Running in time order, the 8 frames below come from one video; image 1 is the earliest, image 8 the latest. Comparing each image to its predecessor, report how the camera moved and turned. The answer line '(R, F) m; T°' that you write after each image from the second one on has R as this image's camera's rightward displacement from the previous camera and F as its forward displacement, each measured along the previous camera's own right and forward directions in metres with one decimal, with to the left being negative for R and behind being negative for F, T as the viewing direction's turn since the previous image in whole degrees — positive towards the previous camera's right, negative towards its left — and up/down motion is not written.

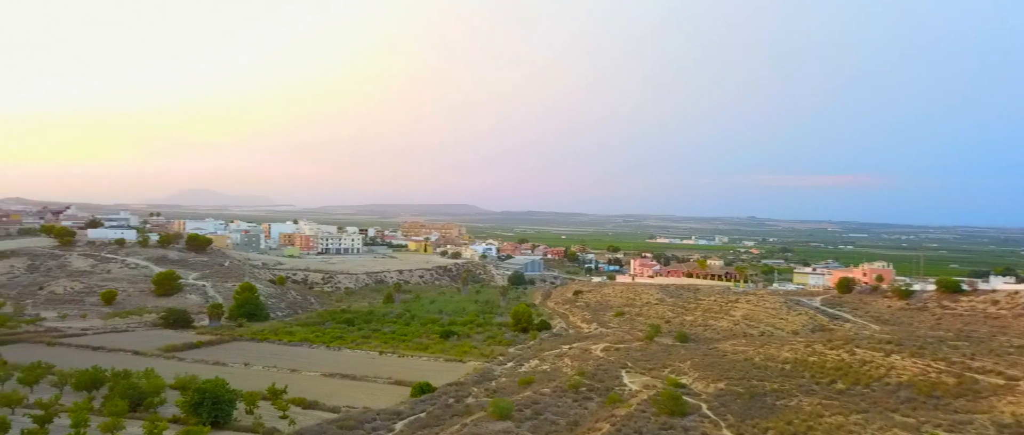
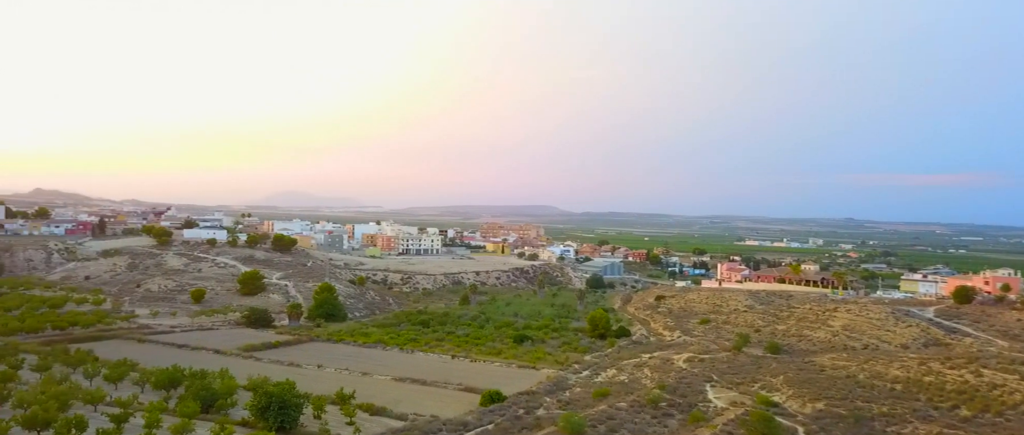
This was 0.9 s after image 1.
(+0.3, +1.4) m; -7°
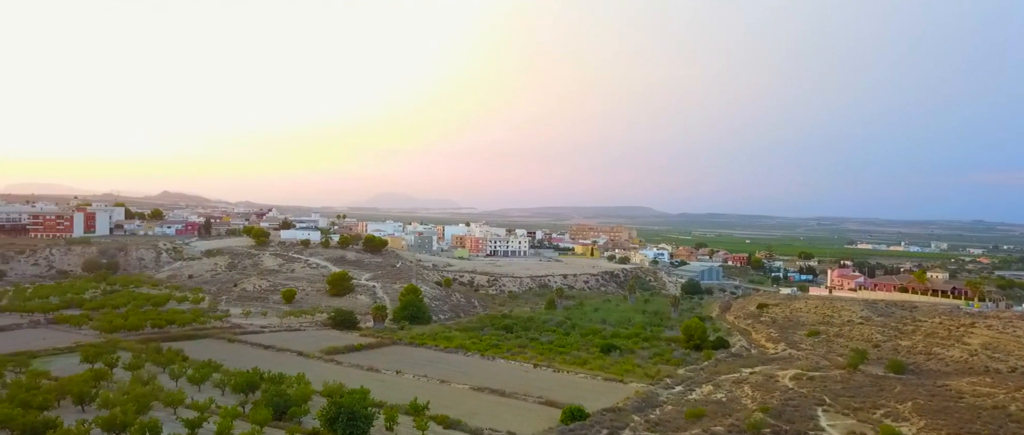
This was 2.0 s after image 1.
(+0.3, +1.8) m; -8°
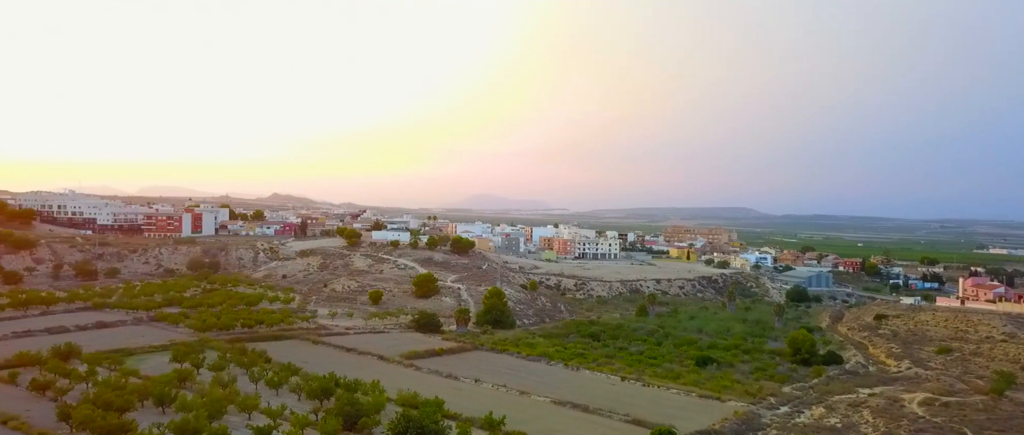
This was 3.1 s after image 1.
(+0.3, +1.7) m; -8°
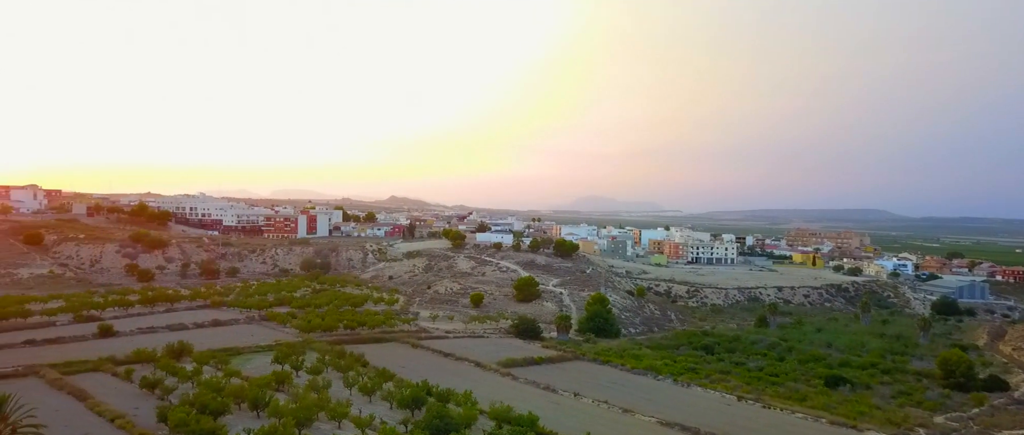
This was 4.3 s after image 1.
(+0.3, +1.7) m; -10°
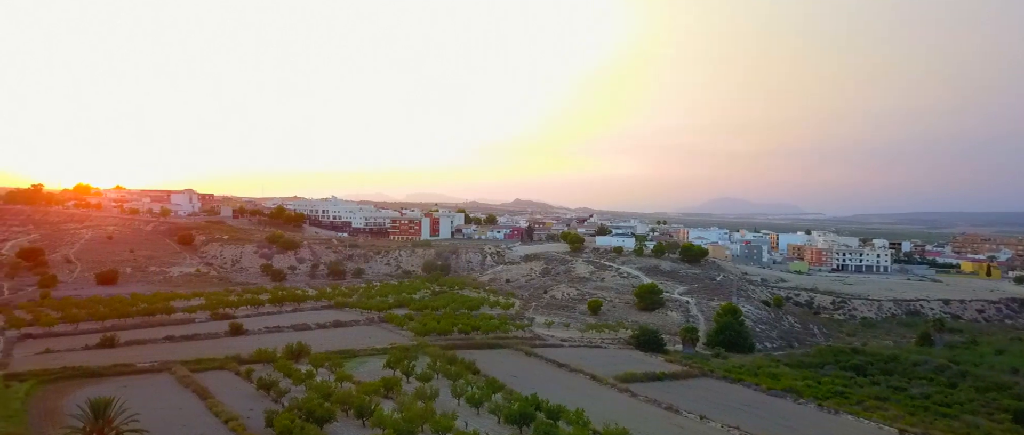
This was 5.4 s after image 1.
(+0.3, +1.7) m; -11°
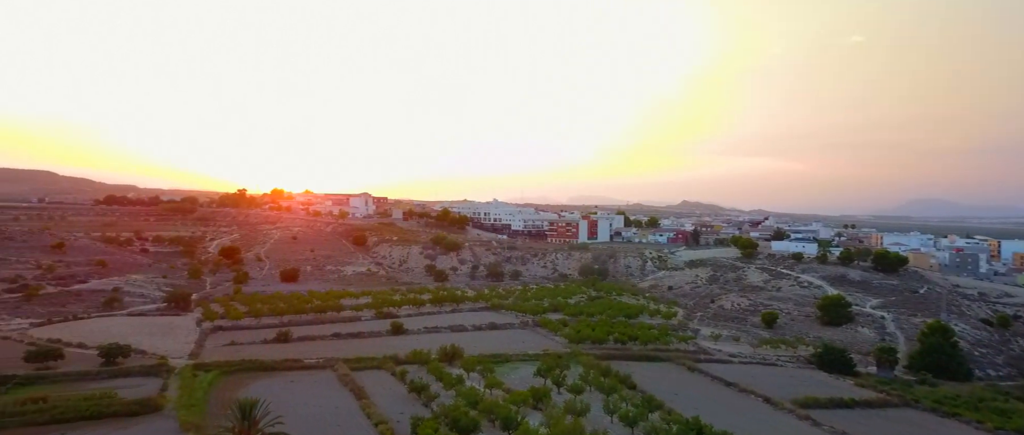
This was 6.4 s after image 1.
(+0.2, +1.4) m; -15°
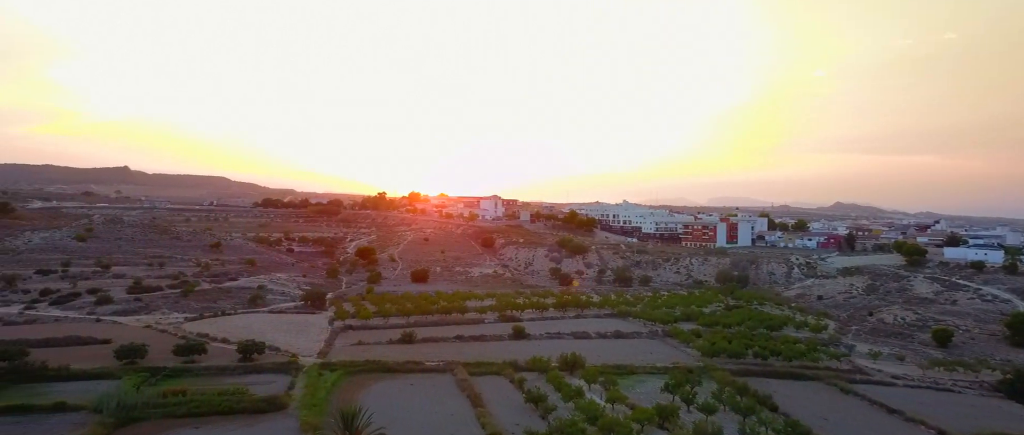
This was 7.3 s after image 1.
(+0.3, +1.0) m; -12°
